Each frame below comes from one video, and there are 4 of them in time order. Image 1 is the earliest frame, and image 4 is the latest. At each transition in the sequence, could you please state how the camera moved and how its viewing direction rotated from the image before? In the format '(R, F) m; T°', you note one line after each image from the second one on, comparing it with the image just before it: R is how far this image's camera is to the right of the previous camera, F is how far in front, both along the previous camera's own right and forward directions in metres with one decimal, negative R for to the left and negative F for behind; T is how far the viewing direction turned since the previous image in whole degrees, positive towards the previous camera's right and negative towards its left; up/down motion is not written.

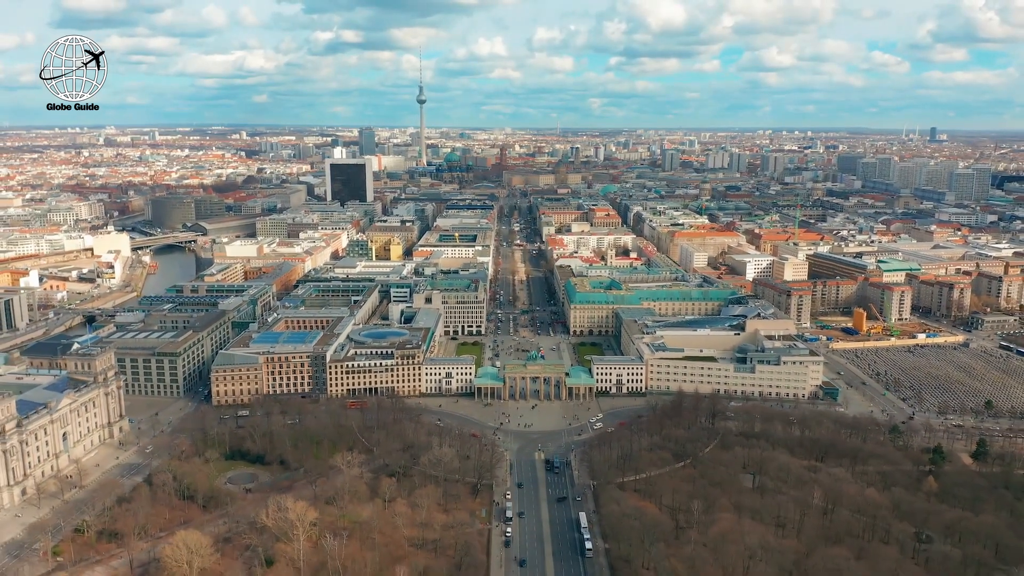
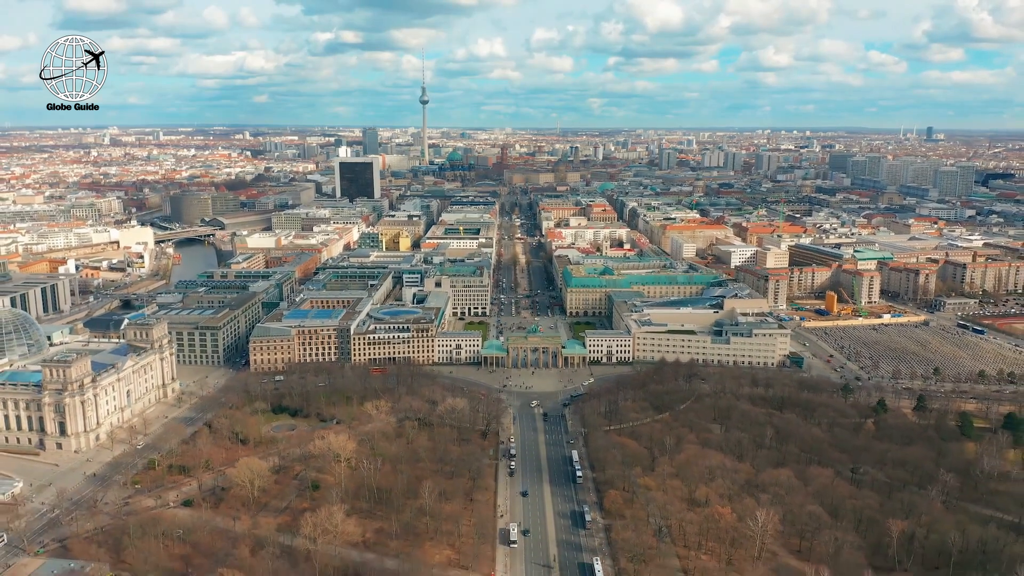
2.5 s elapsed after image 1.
(-0.1, -5.0) m; 0°
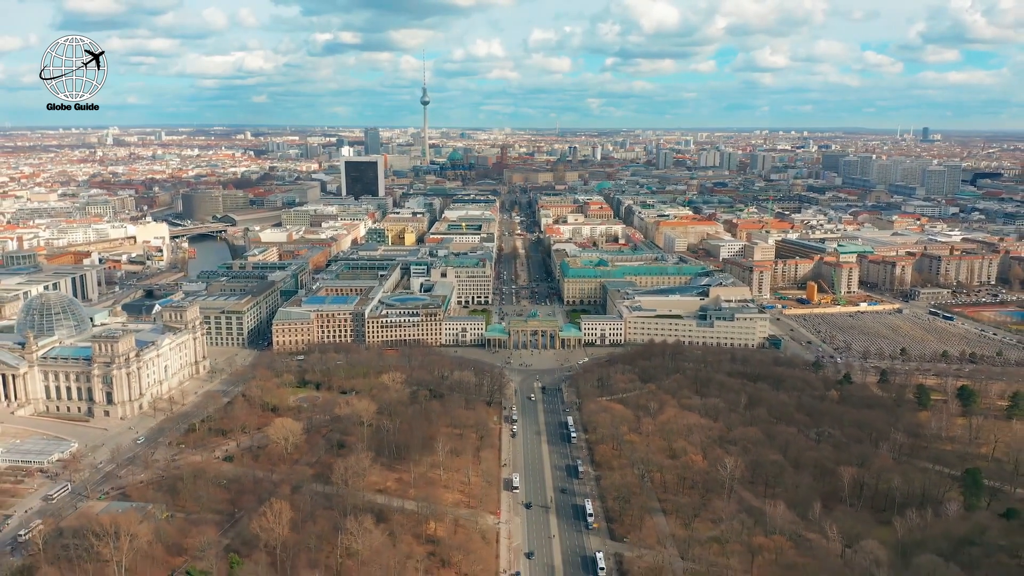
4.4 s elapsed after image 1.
(-0.2, -3.8) m; 0°
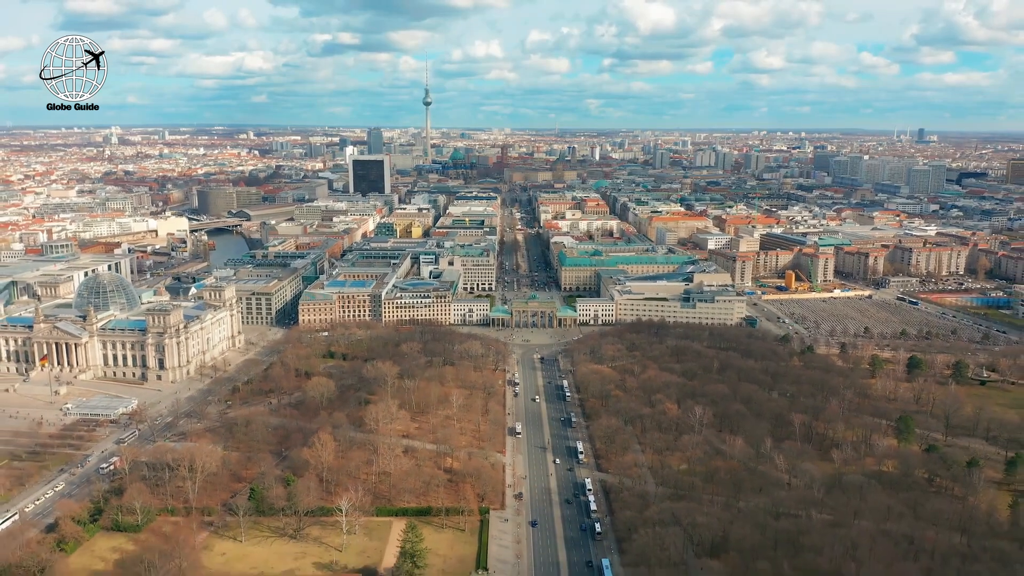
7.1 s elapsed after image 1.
(-0.2, -5.2) m; 0°
